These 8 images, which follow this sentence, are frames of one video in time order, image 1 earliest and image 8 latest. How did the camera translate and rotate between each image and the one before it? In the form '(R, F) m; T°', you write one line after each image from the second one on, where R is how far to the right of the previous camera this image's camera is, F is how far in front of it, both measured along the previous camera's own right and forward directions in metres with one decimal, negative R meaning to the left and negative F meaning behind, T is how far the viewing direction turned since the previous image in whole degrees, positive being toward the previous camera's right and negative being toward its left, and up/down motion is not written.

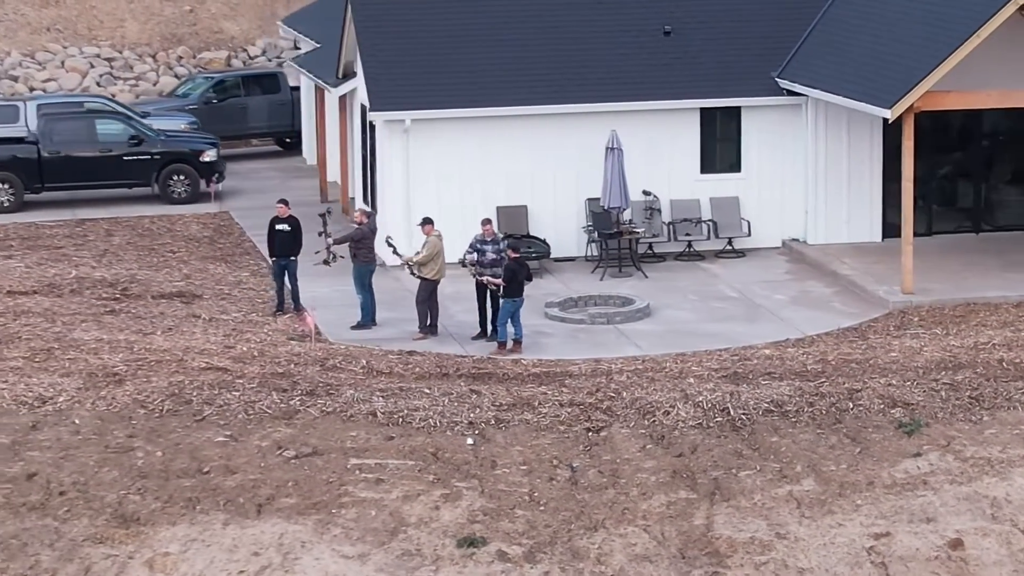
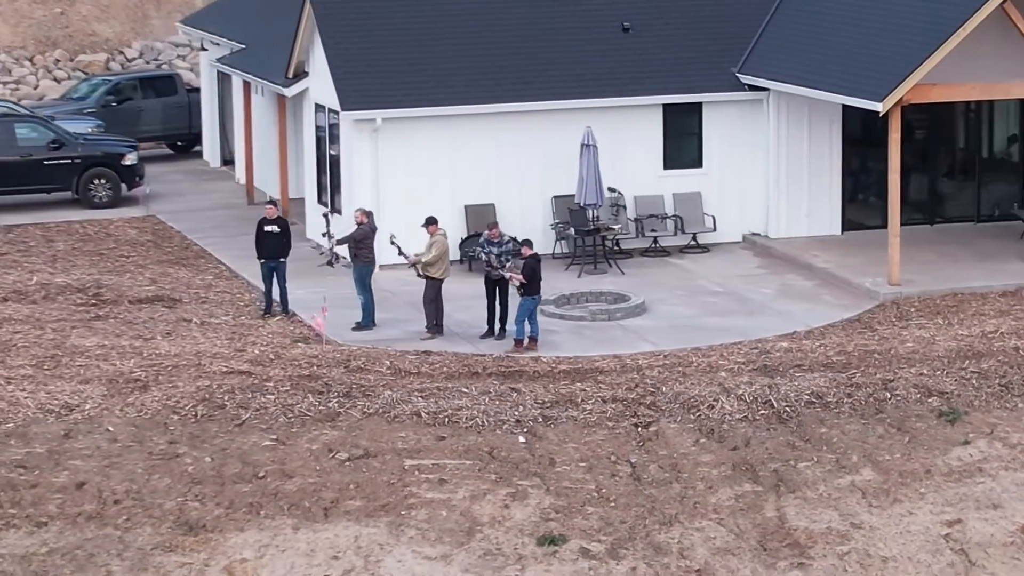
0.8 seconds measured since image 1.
(-1.8, +0.2) m; +6°
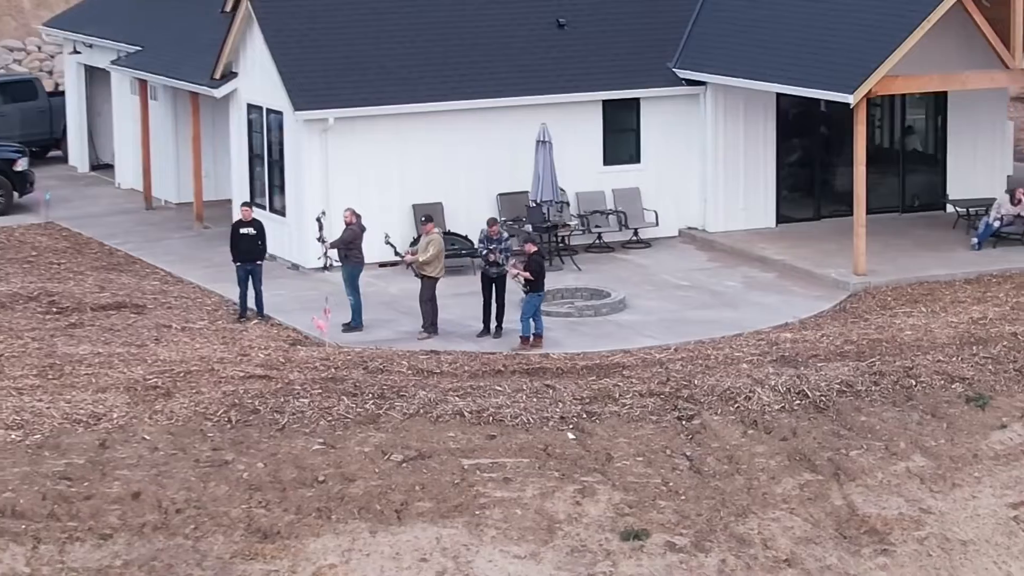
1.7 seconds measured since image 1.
(-2.2, +0.2) m; +7°
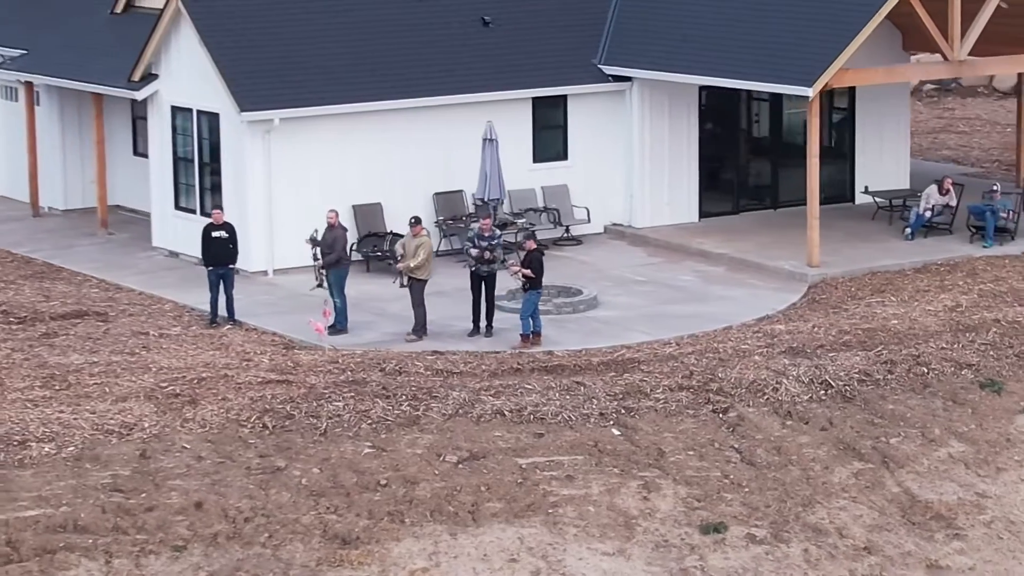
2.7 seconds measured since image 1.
(-2.3, +0.3) m; +8°
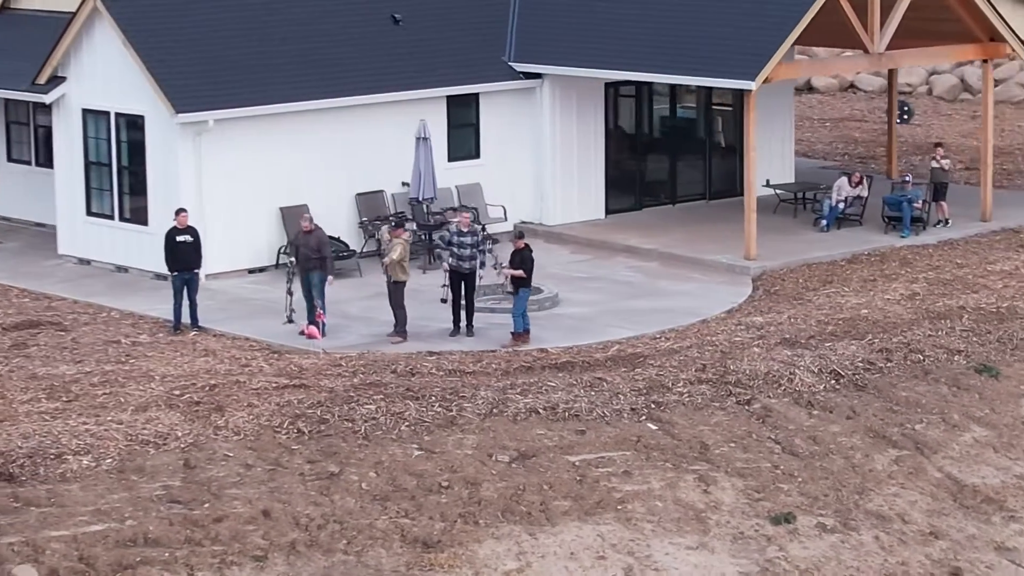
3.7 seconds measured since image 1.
(-2.4, +0.4) m; +8°
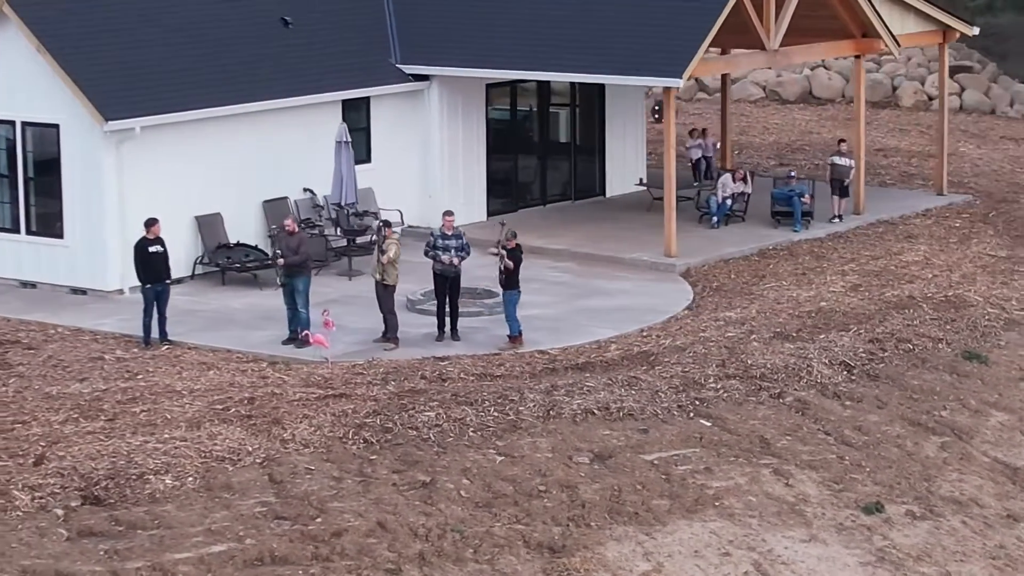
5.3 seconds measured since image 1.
(-3.2, +0.5) m; +11°
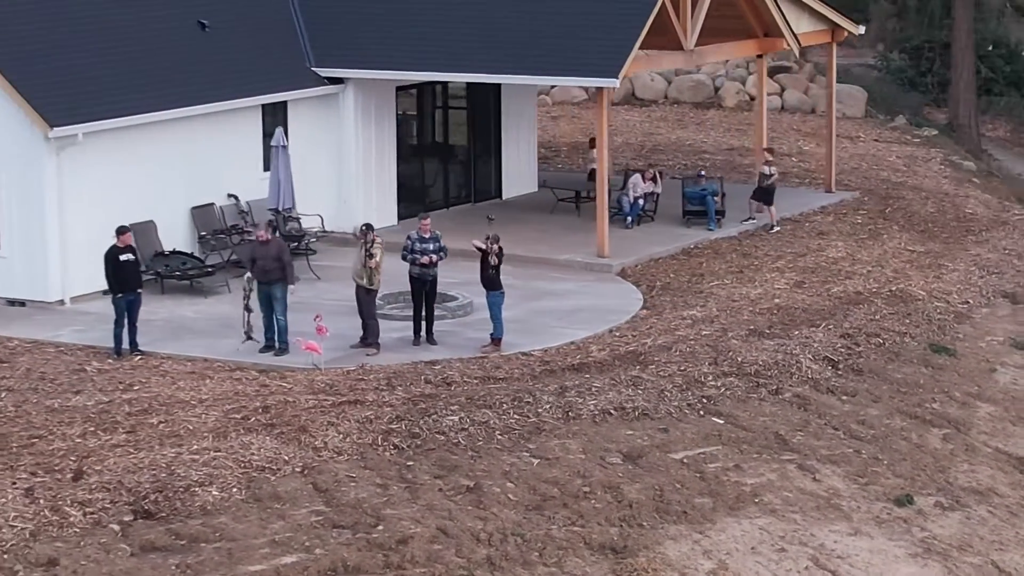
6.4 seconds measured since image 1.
(-1.9, +0.2) m; +7°
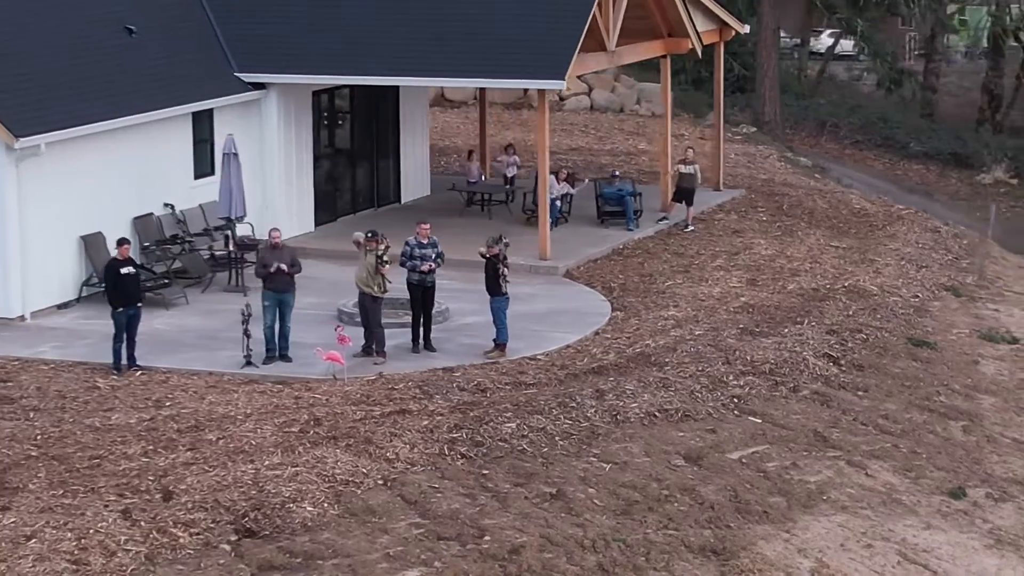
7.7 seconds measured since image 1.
(-2.3, +0.3) m; +8°
